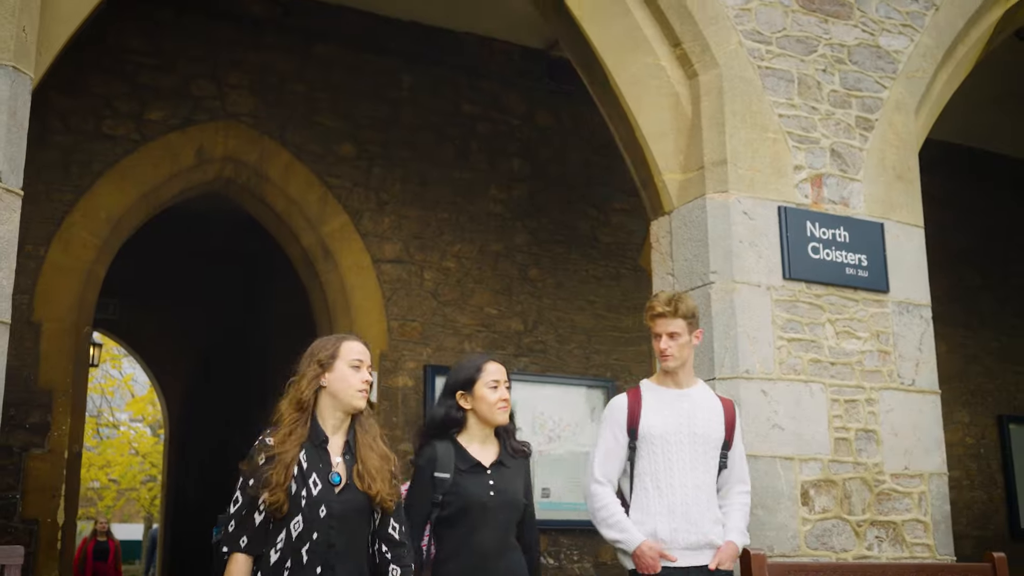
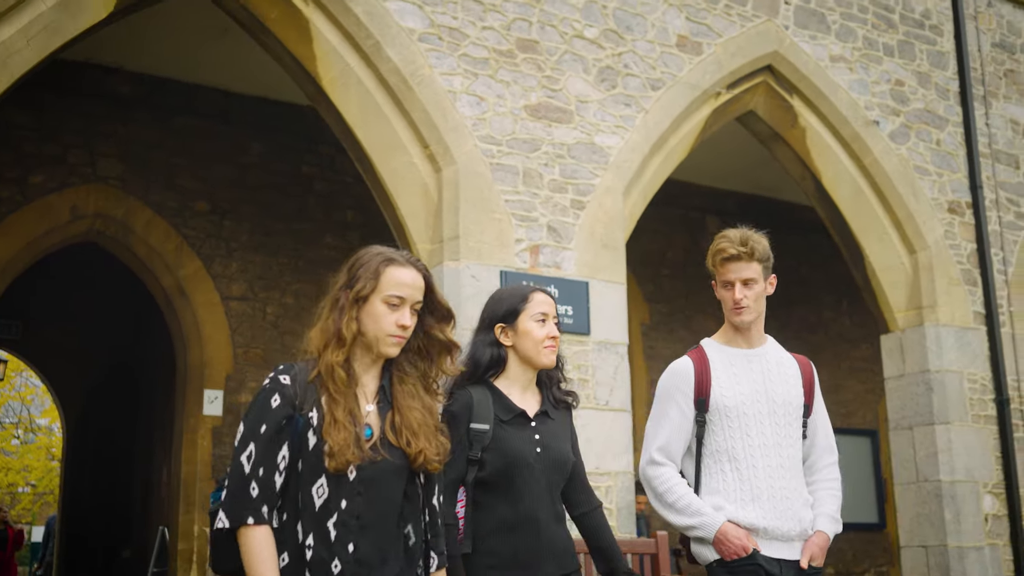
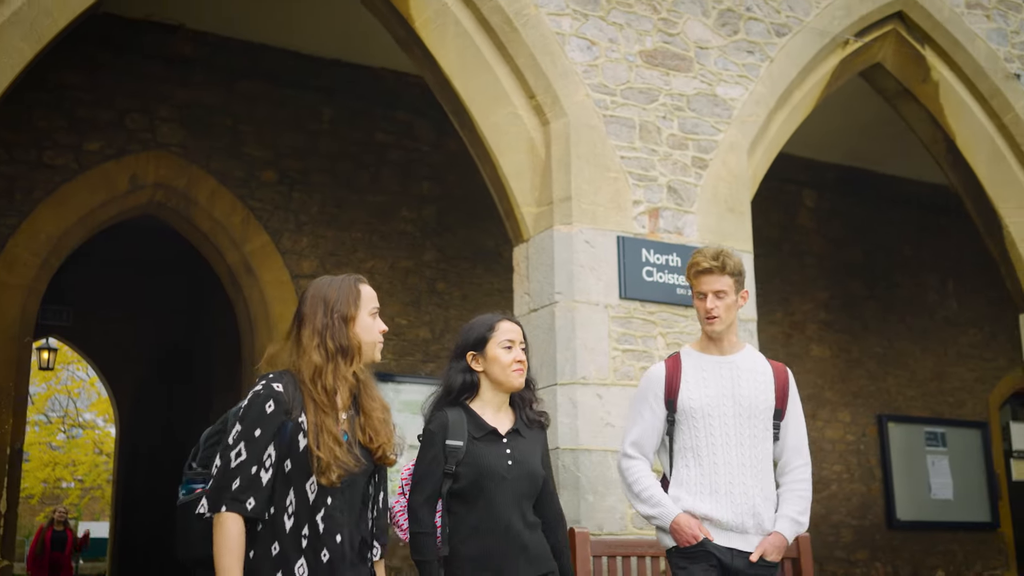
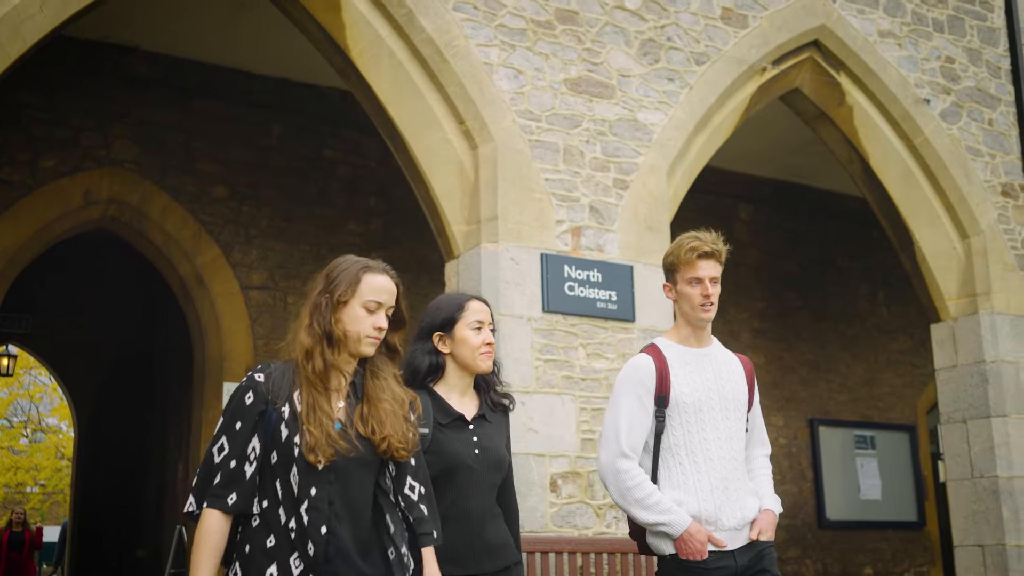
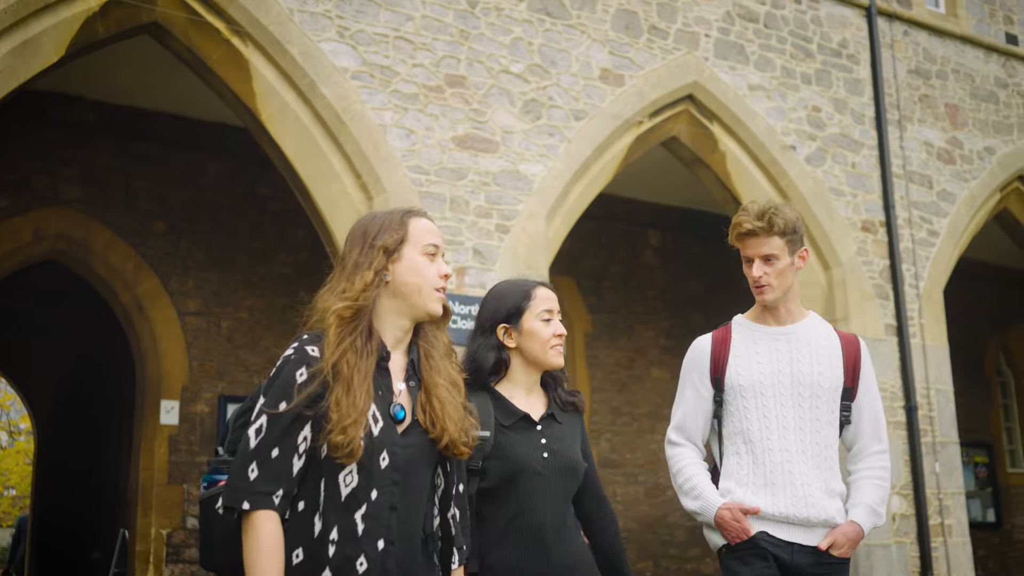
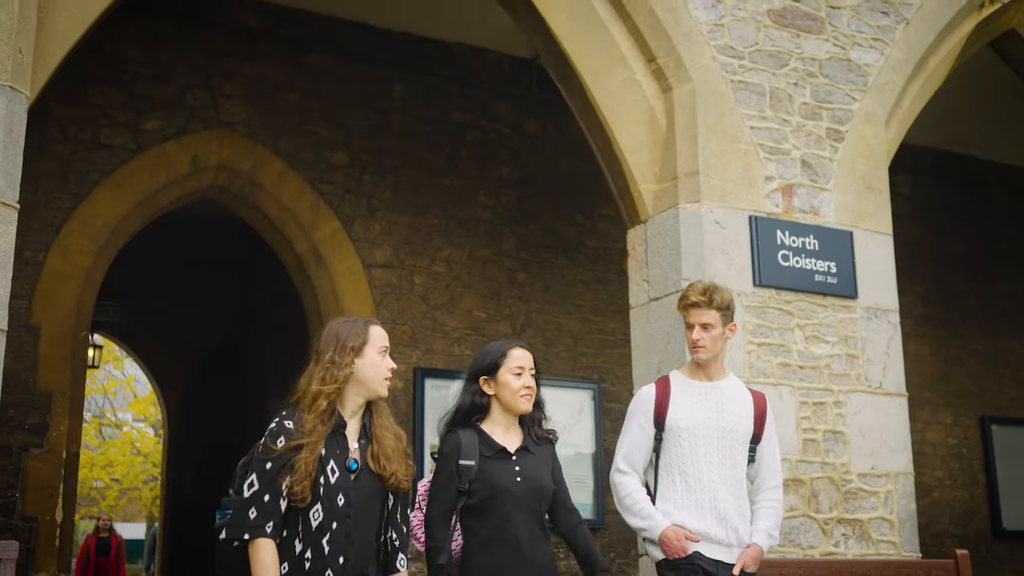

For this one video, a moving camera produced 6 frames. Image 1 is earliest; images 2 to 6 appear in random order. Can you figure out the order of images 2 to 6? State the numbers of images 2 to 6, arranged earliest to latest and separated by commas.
6, 3, 4, 2, 5
